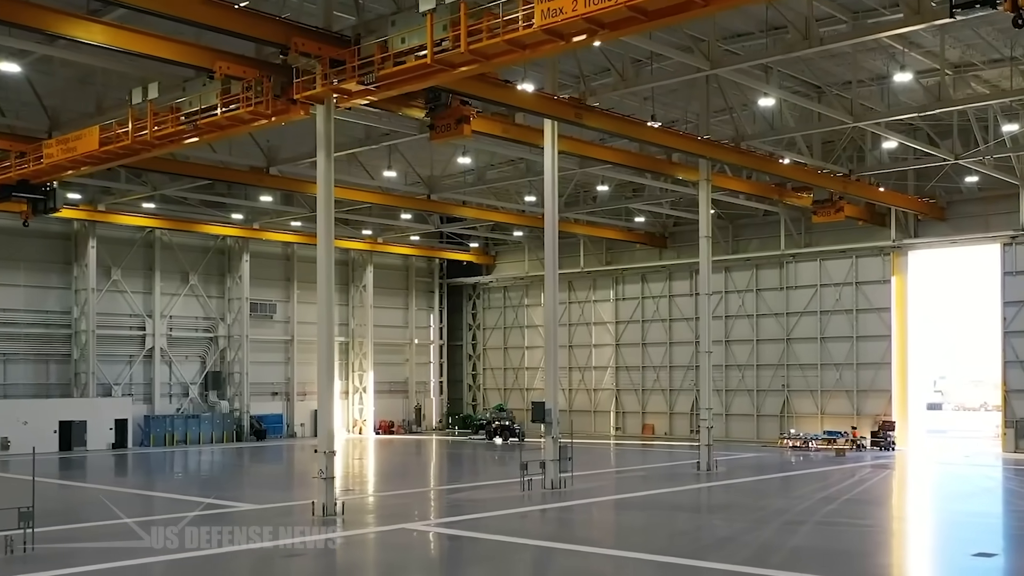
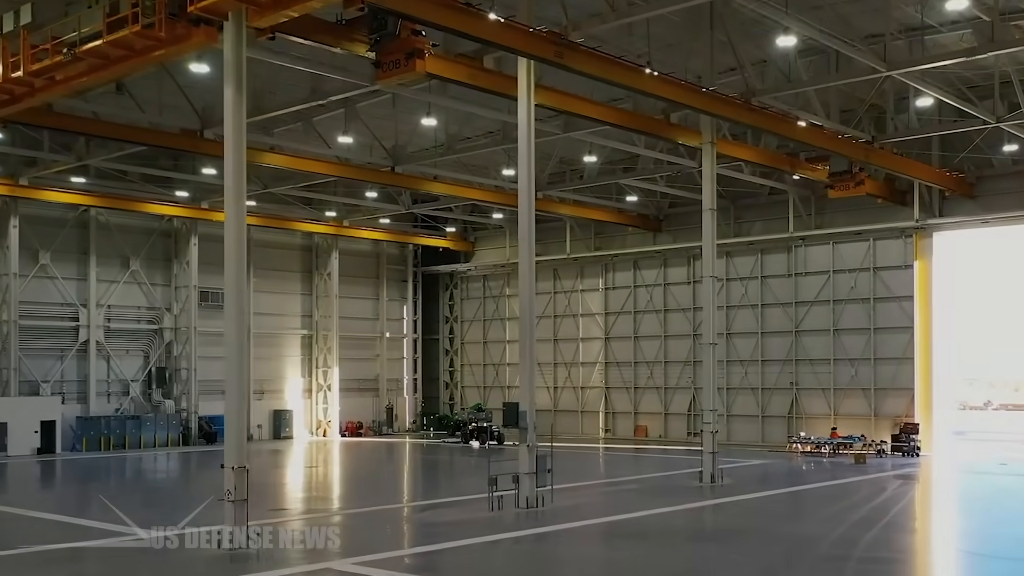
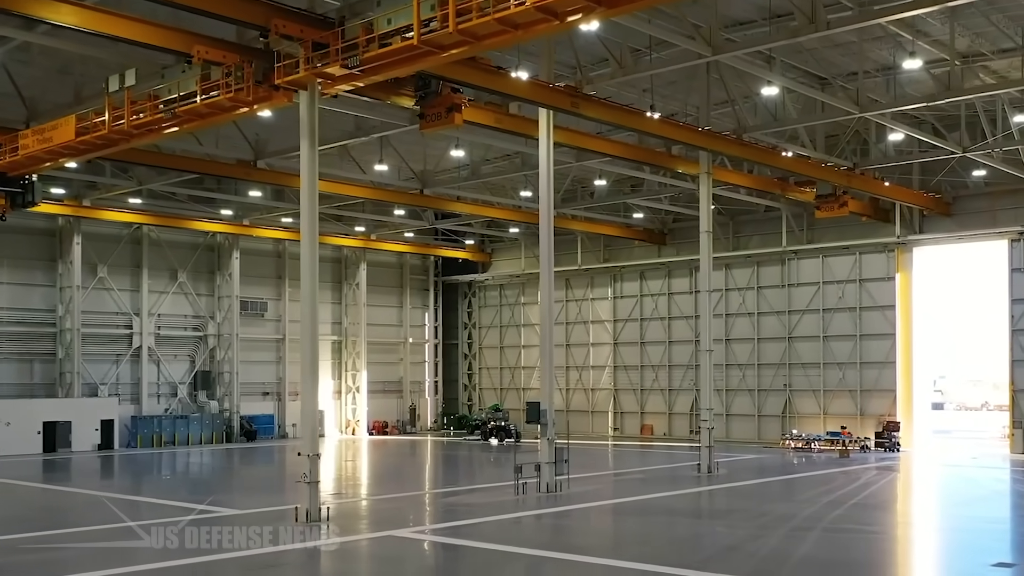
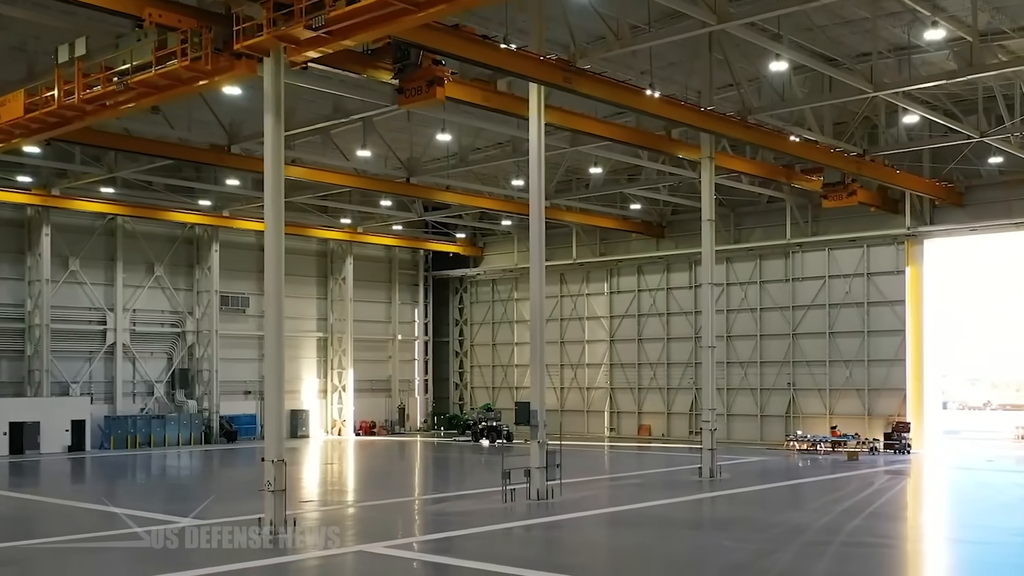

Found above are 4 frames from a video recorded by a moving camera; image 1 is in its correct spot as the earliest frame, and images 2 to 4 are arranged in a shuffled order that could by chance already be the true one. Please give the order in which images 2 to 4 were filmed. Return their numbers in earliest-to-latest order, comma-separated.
3, 4, 2
